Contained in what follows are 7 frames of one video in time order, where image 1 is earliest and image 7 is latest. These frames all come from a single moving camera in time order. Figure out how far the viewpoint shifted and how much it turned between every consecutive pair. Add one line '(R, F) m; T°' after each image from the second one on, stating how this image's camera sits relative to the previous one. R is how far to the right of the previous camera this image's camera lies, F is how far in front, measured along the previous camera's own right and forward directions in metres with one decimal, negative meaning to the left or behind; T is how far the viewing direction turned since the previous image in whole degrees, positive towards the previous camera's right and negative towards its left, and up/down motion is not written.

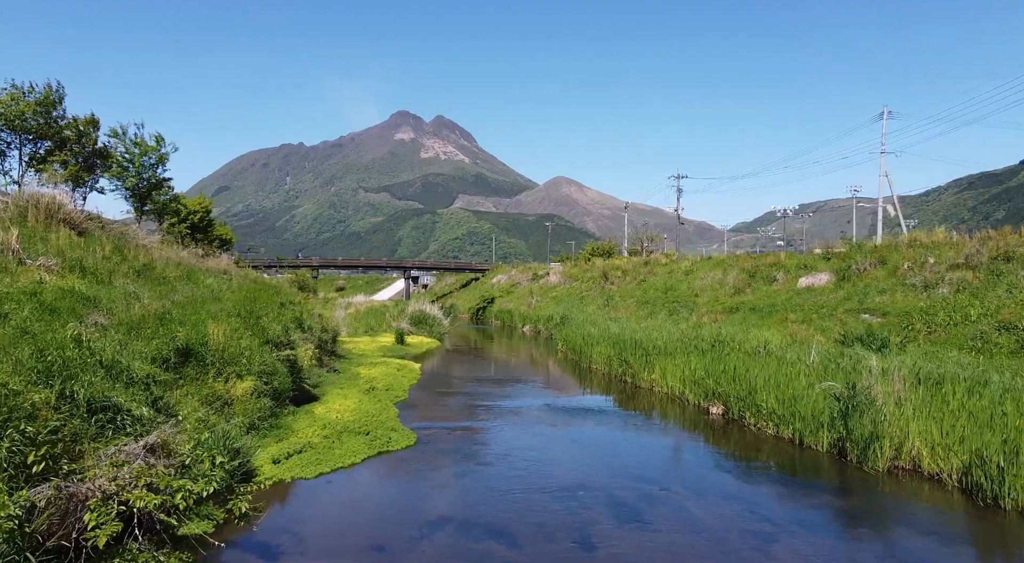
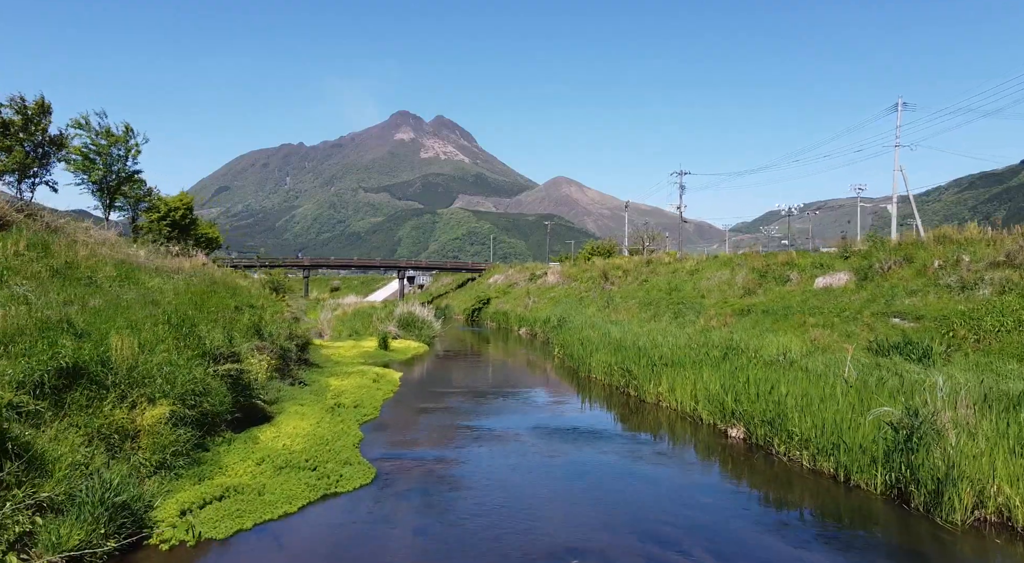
(+0.3, +2.6) m; 0°
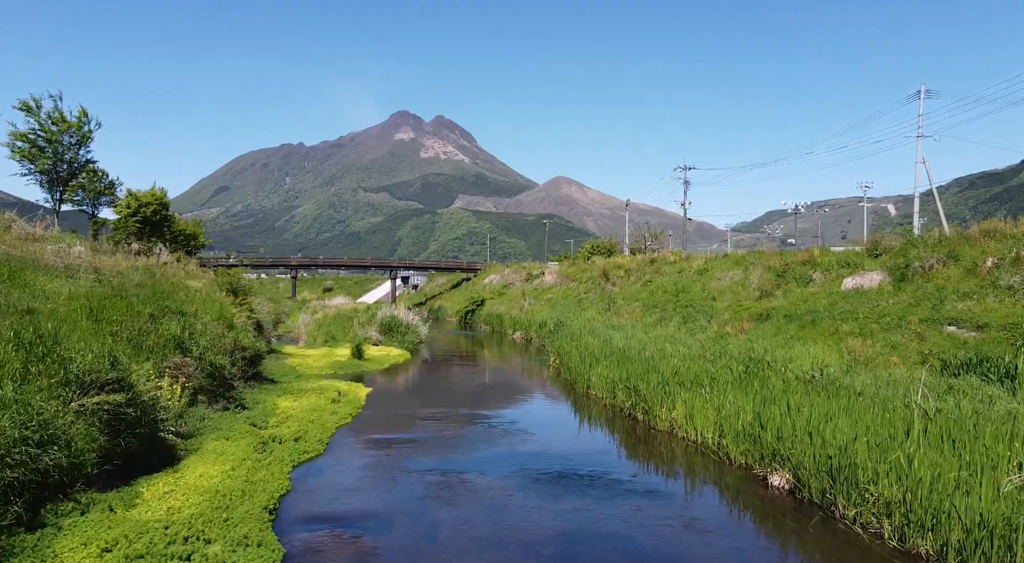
(+0.4, +3.5) m; 0°
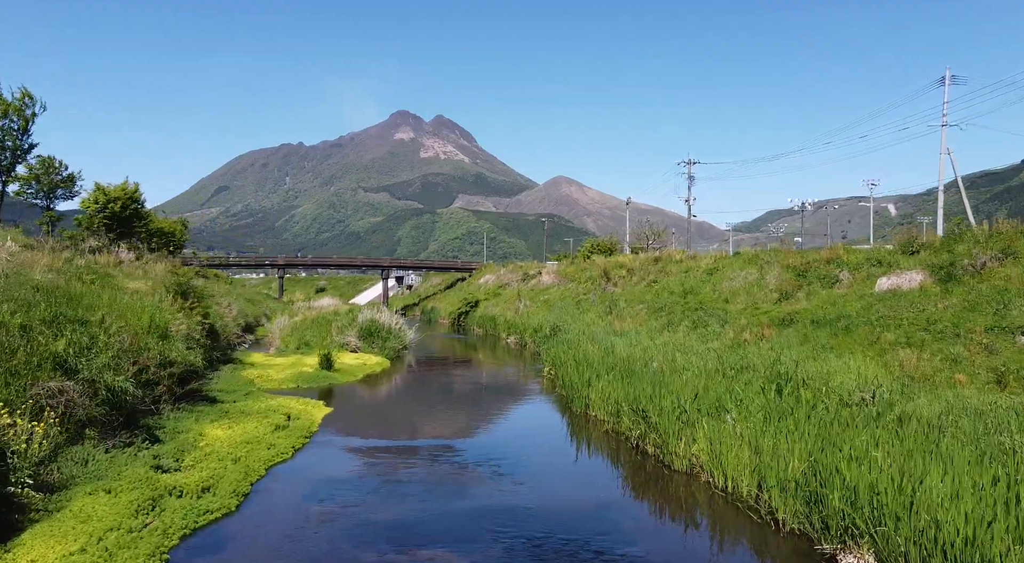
(+0.4, +3.3) m; 0°
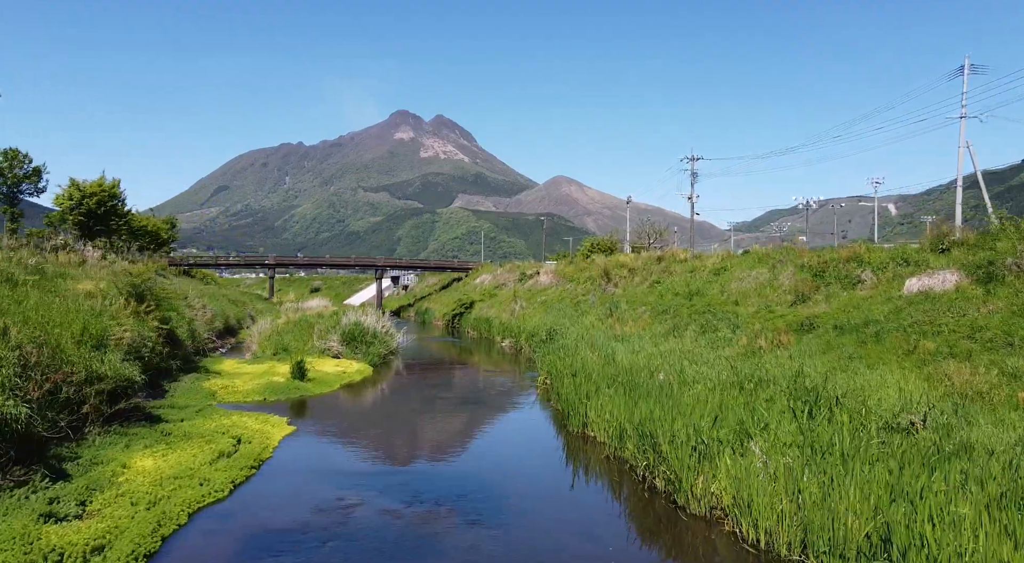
(+0.3, +2.3) m; 0°
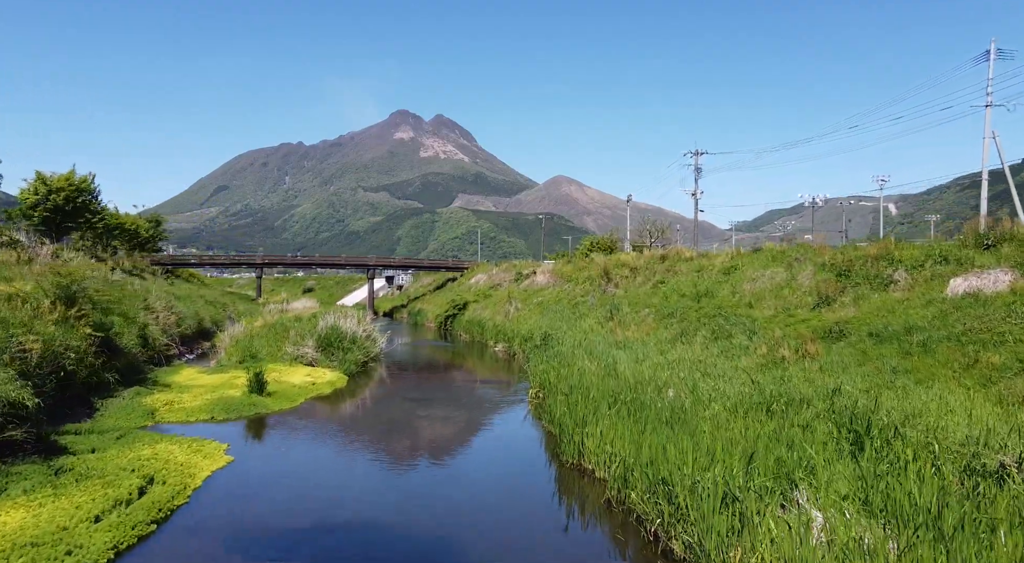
(+0.3, +2.8) m; 0°
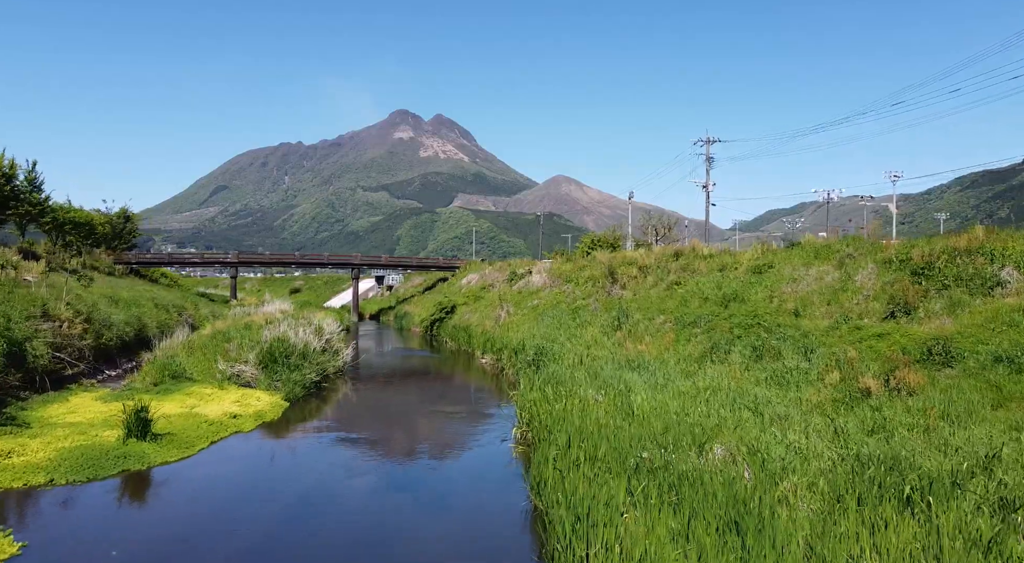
(+0.5, +5.5) m; 0°
